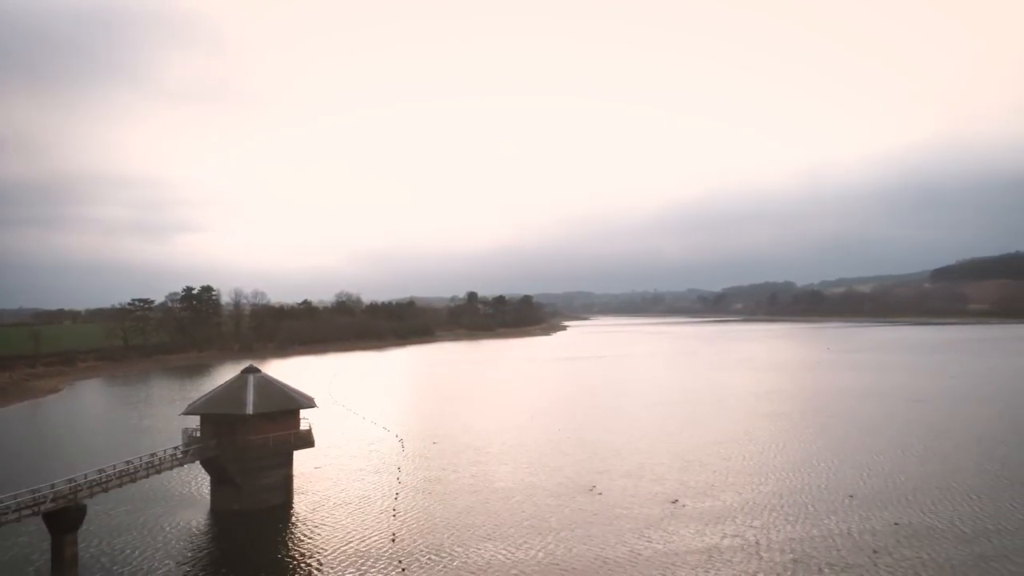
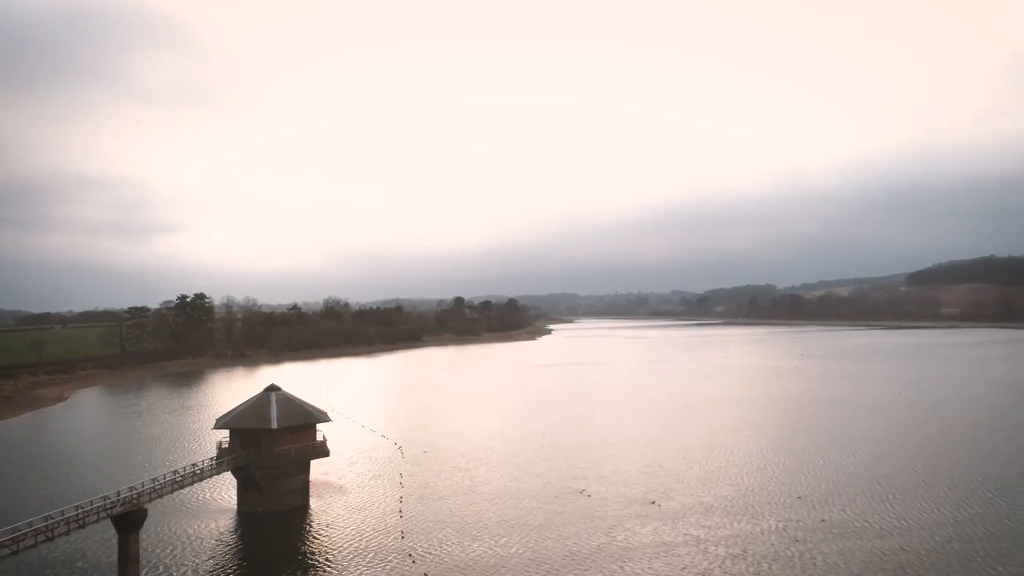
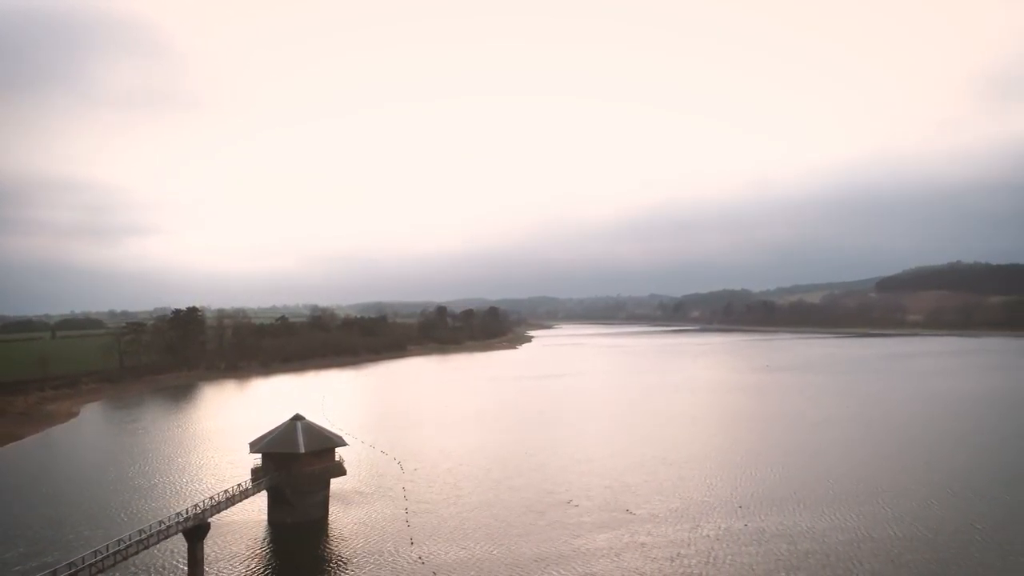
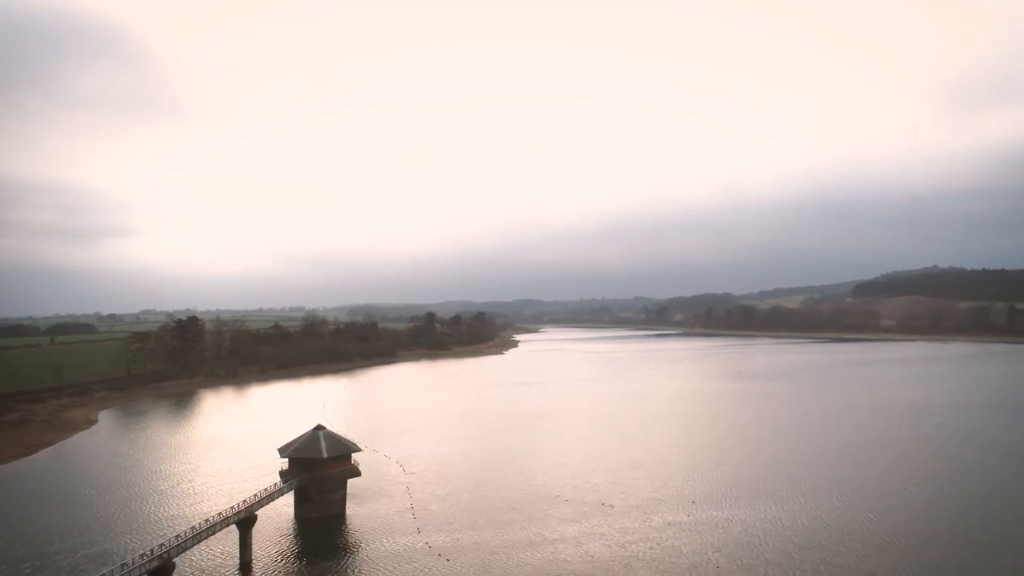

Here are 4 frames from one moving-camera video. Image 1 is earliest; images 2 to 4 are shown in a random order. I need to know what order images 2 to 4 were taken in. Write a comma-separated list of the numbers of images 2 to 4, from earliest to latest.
2, 3, 4
